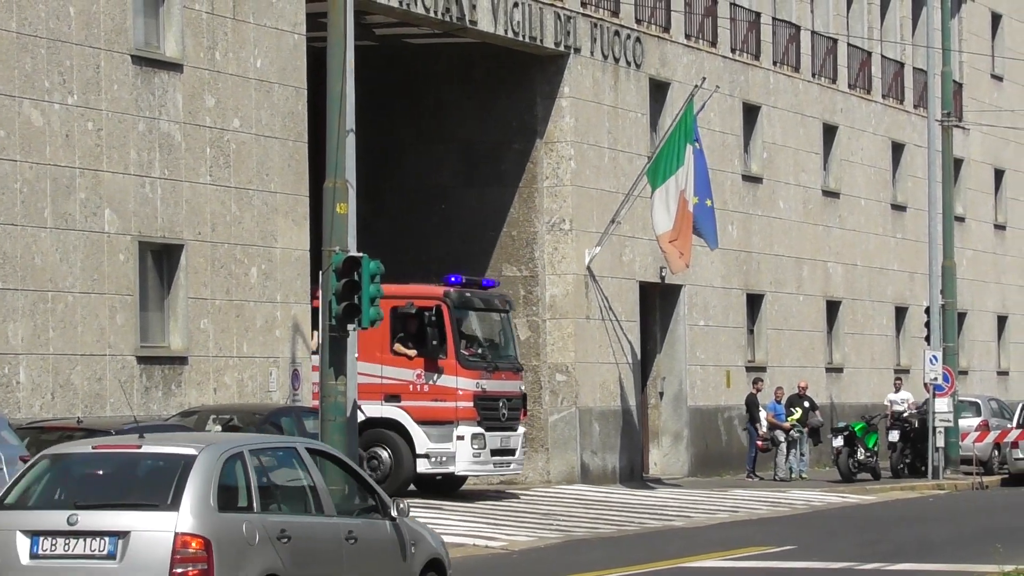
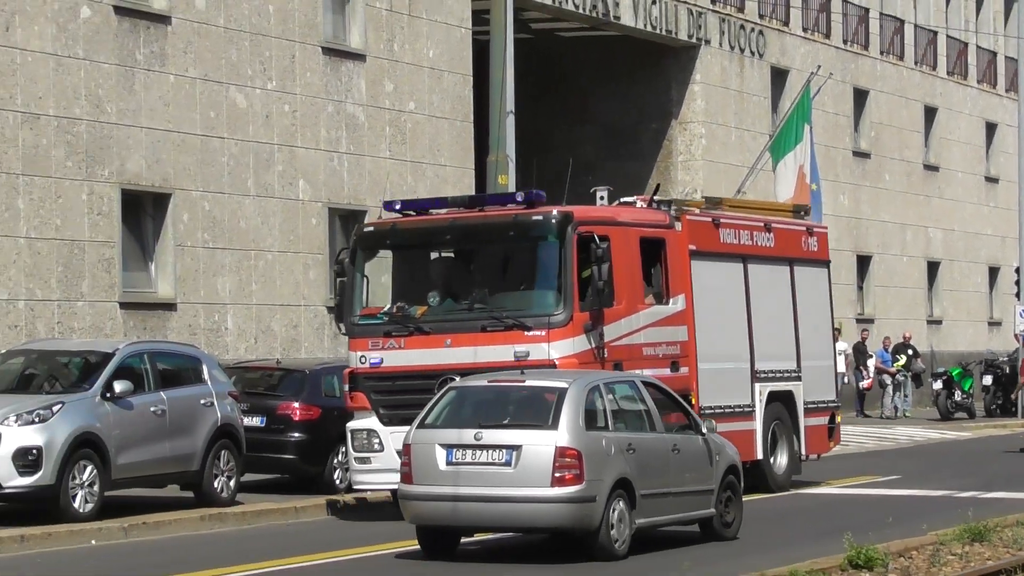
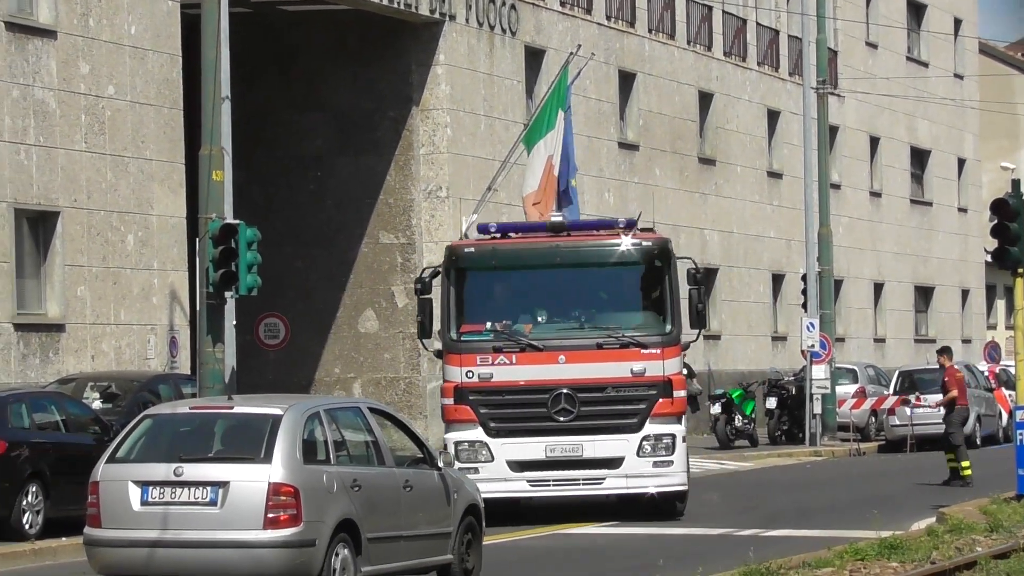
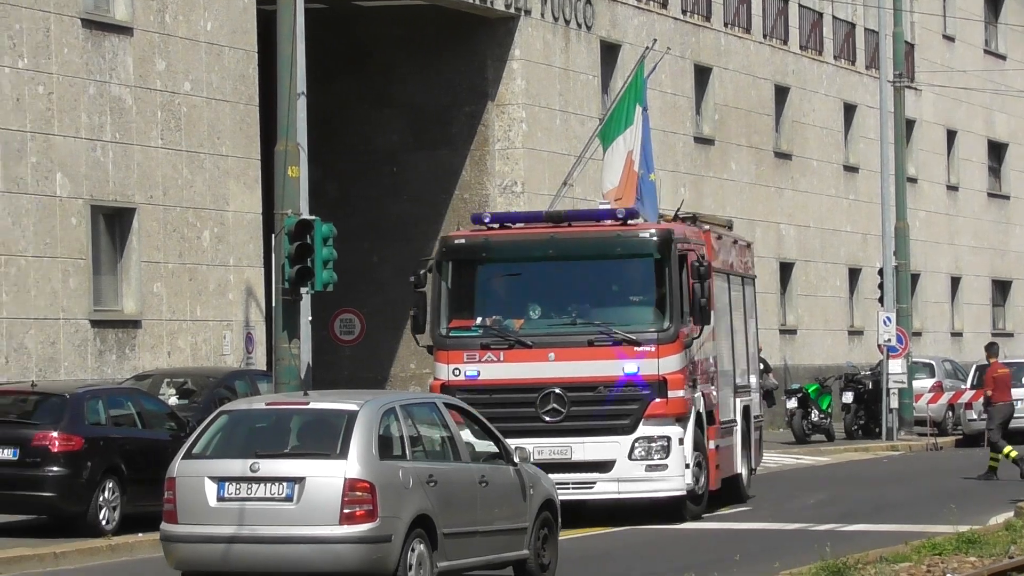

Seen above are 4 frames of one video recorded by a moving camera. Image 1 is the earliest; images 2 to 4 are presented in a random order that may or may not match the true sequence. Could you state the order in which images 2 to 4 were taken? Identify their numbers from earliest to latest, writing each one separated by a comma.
3, 4, 2
